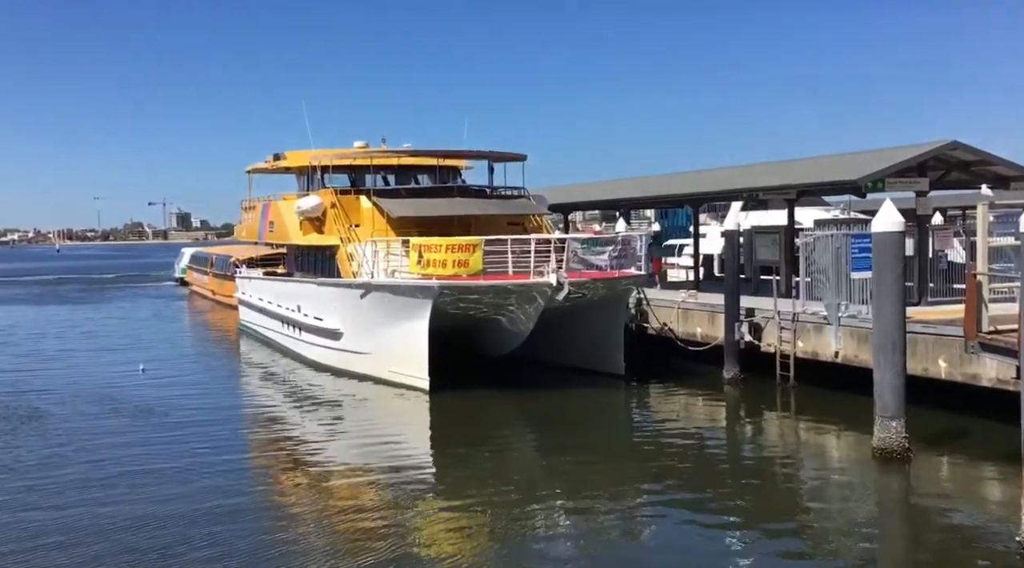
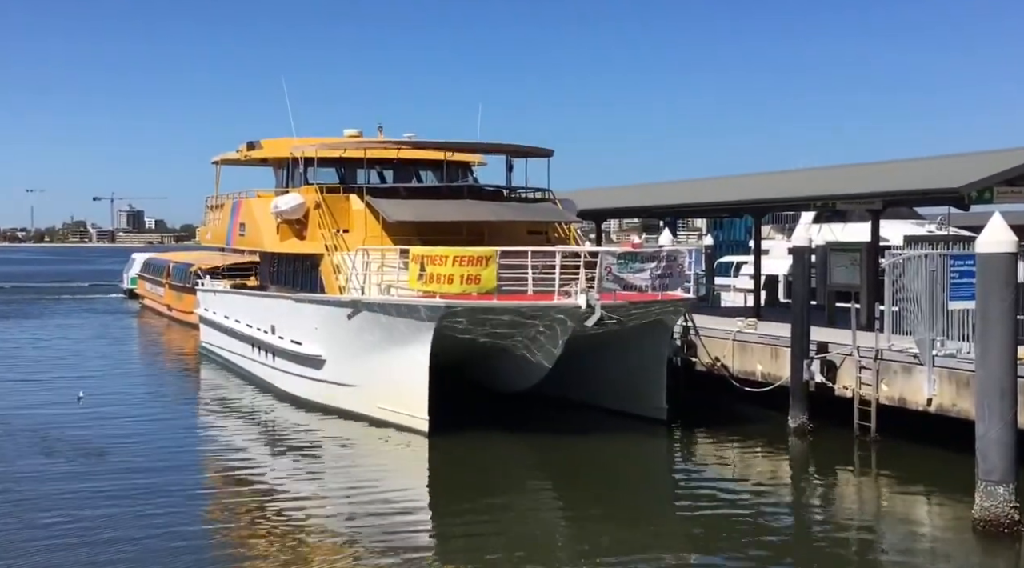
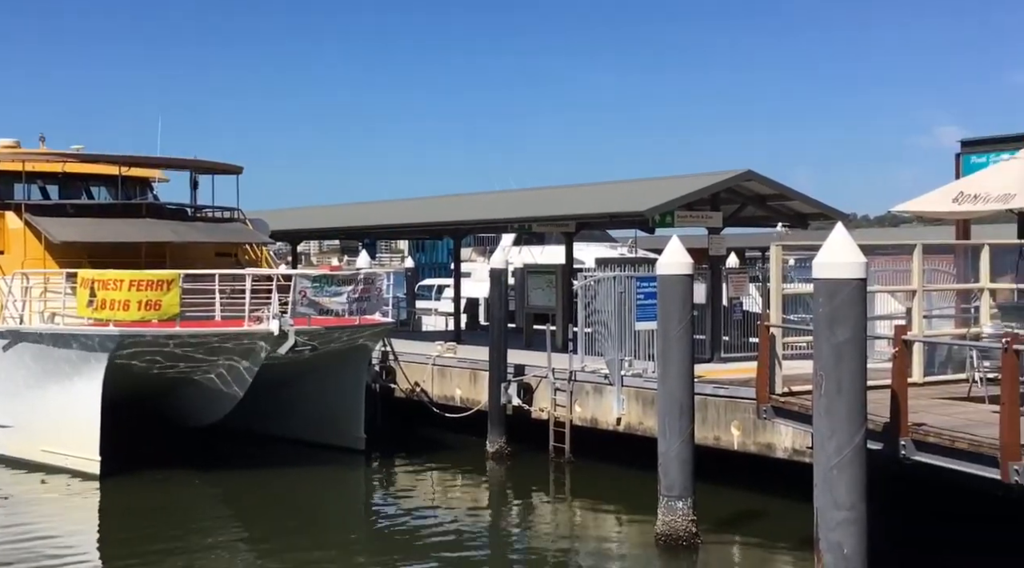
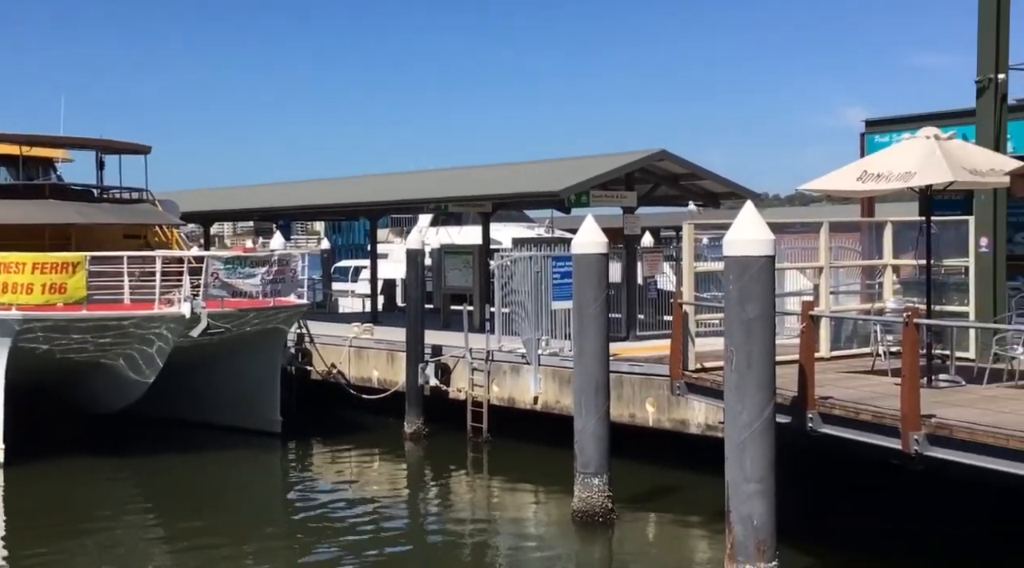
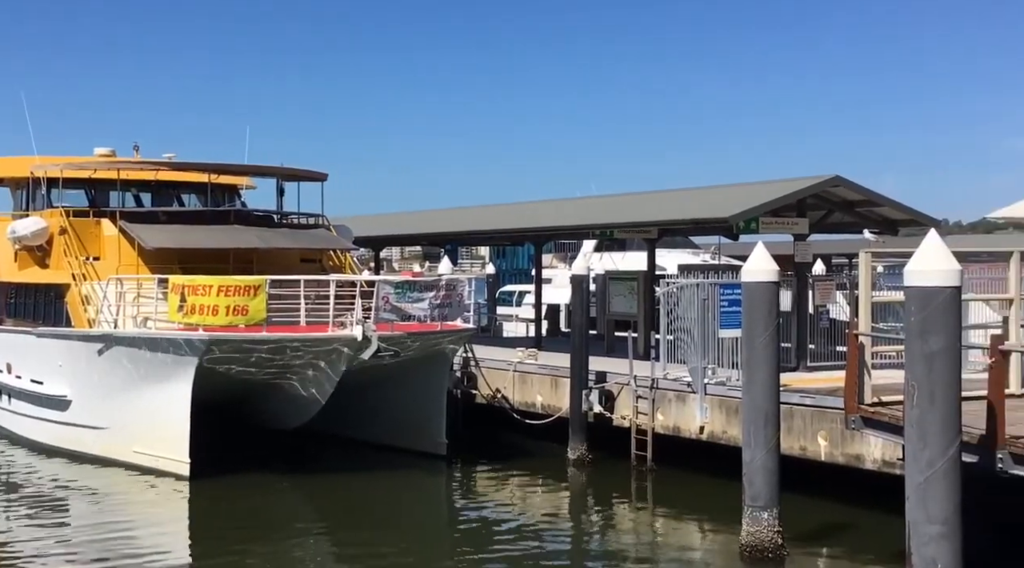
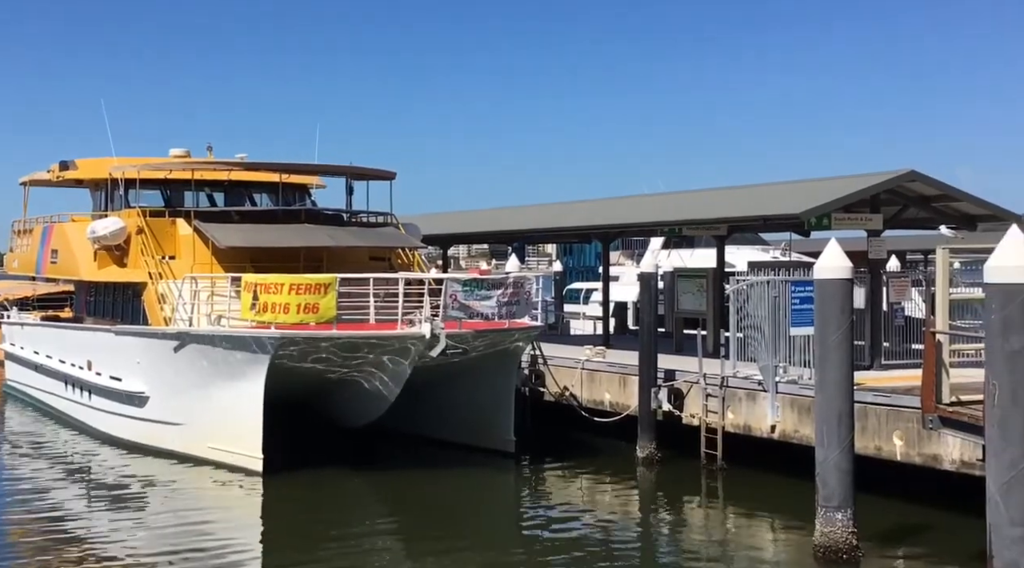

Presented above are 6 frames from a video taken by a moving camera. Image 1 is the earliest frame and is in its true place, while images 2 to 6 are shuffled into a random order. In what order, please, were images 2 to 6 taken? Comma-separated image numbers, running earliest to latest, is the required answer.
2, 6, 5, 3, 4
